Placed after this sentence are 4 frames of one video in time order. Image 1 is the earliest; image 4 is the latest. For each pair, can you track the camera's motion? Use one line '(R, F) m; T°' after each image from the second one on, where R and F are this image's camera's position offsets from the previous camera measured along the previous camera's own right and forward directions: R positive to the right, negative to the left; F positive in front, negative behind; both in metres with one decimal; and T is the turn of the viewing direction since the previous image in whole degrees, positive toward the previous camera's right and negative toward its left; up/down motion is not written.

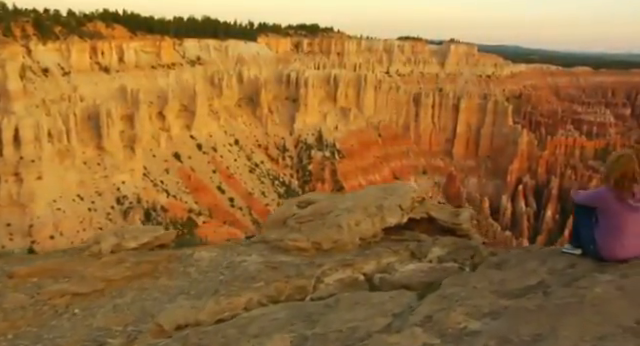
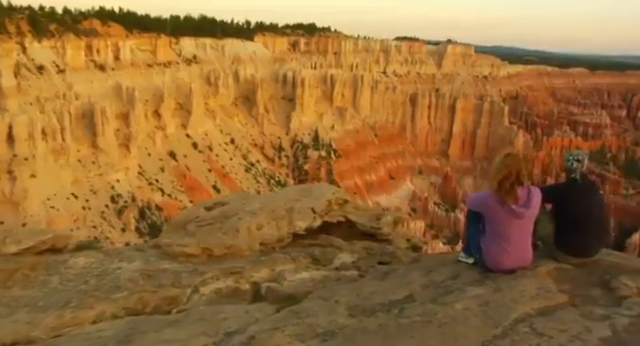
(+1.0, +0.4) m; +1°
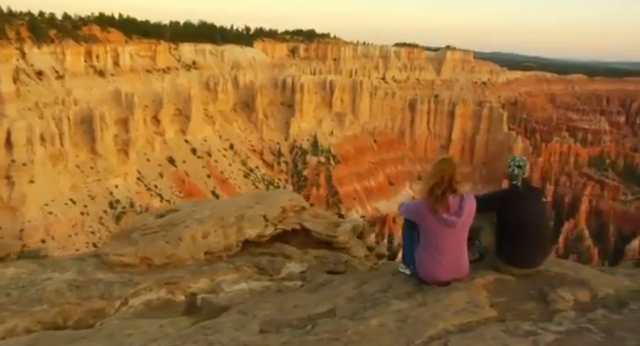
(+0.5, +0.2) m; 0°
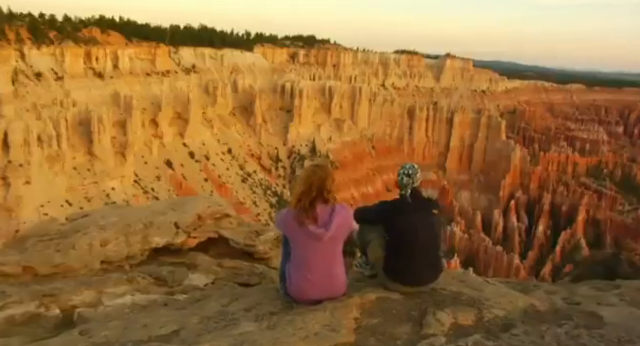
(+0.9, +0.3) m; 0°
